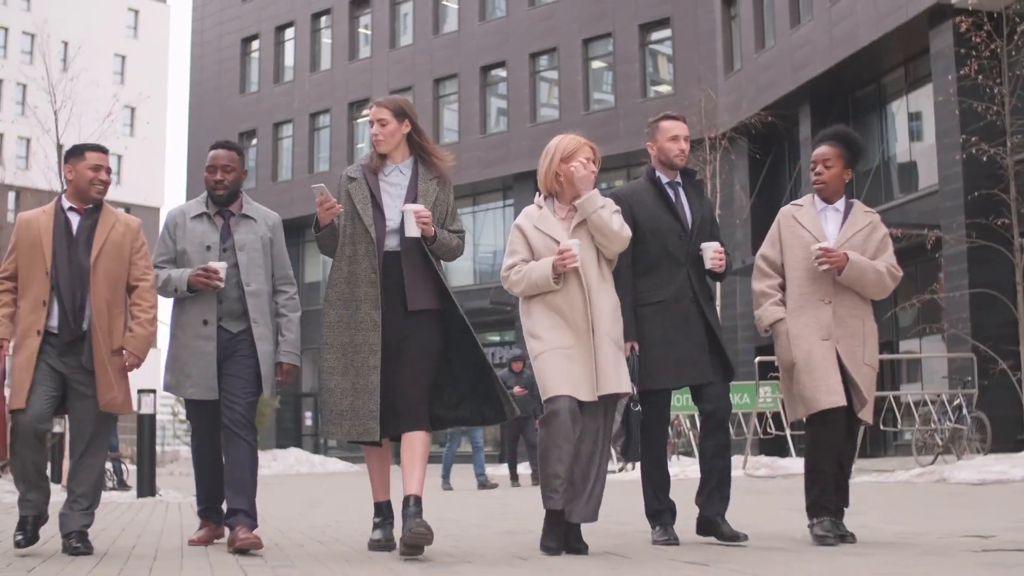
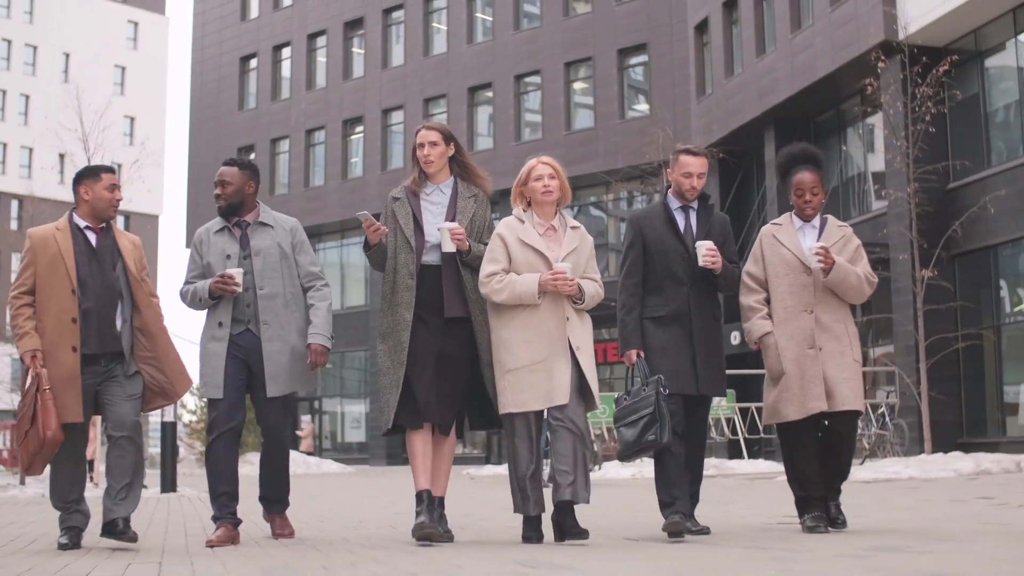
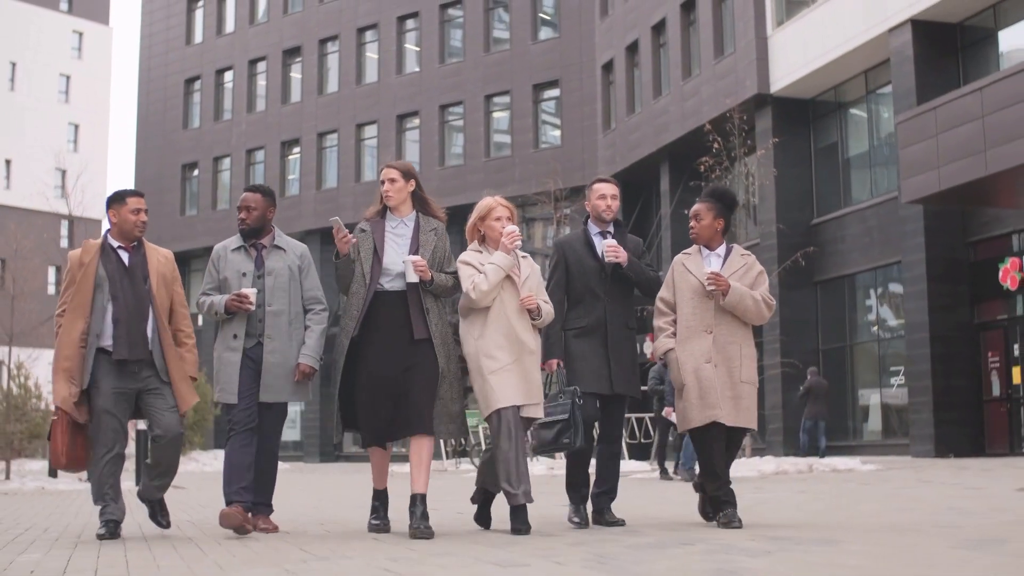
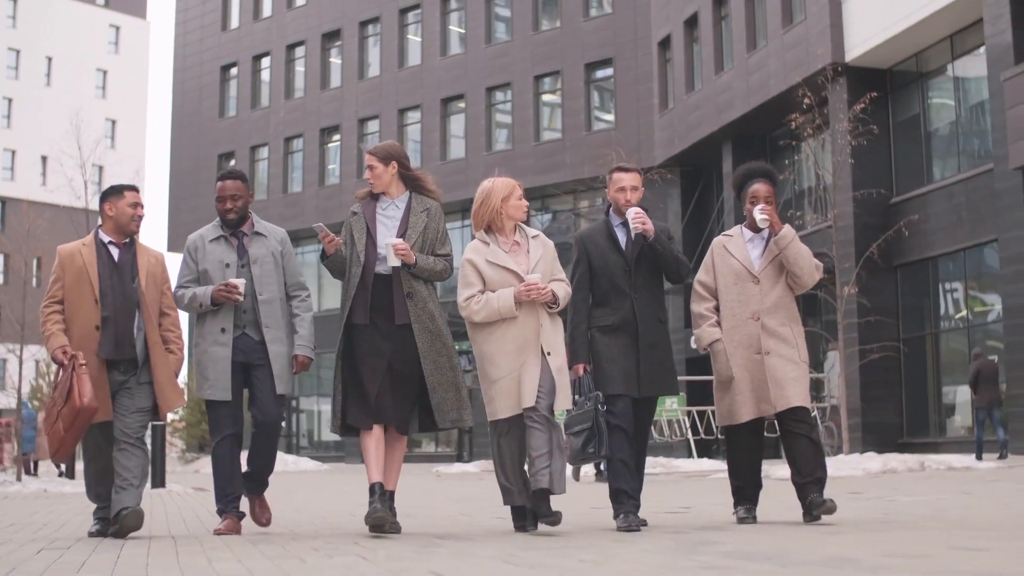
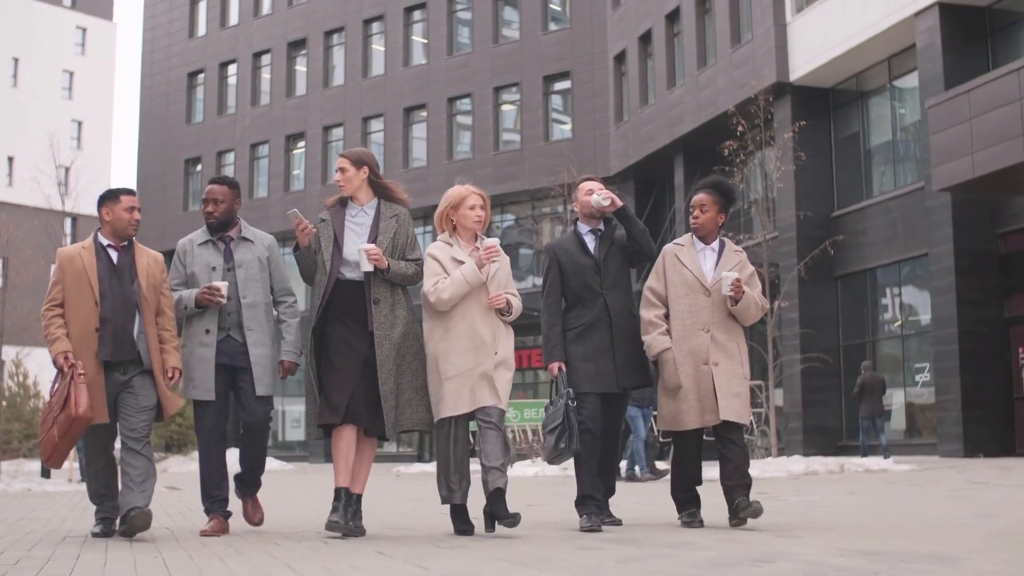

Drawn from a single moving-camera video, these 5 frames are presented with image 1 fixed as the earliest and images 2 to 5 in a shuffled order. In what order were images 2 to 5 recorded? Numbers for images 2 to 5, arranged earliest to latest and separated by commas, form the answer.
2, 4, 5, 3
